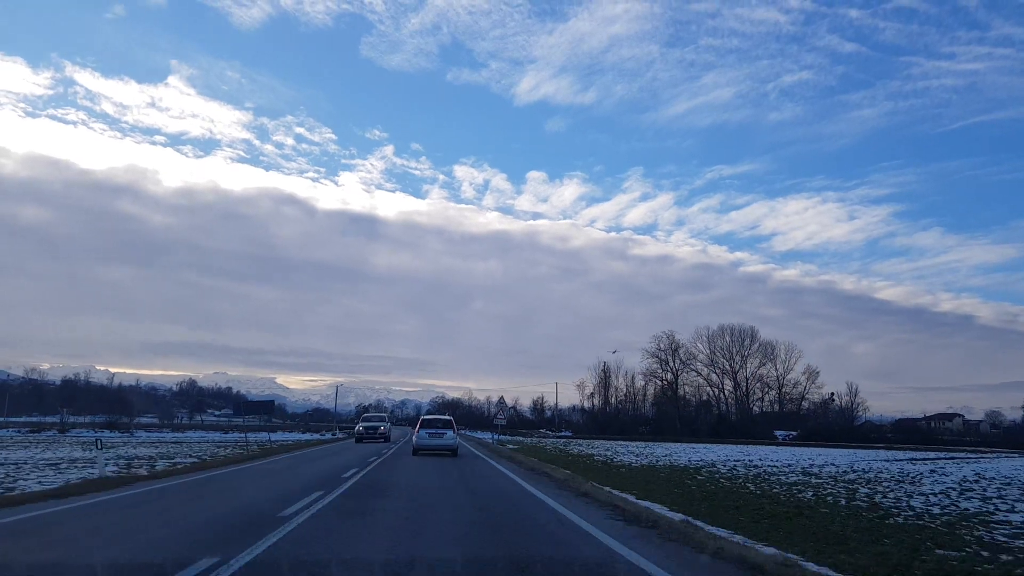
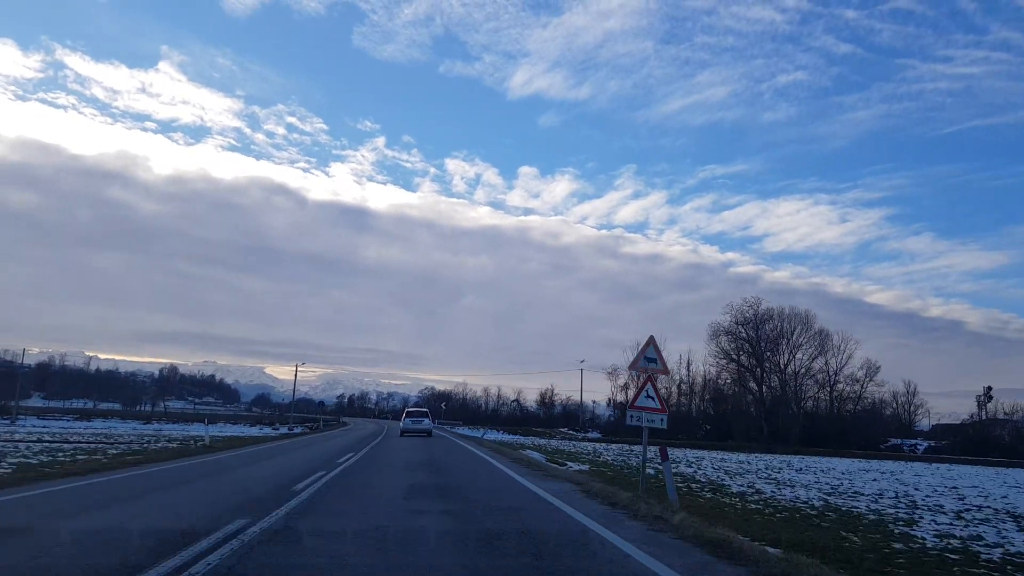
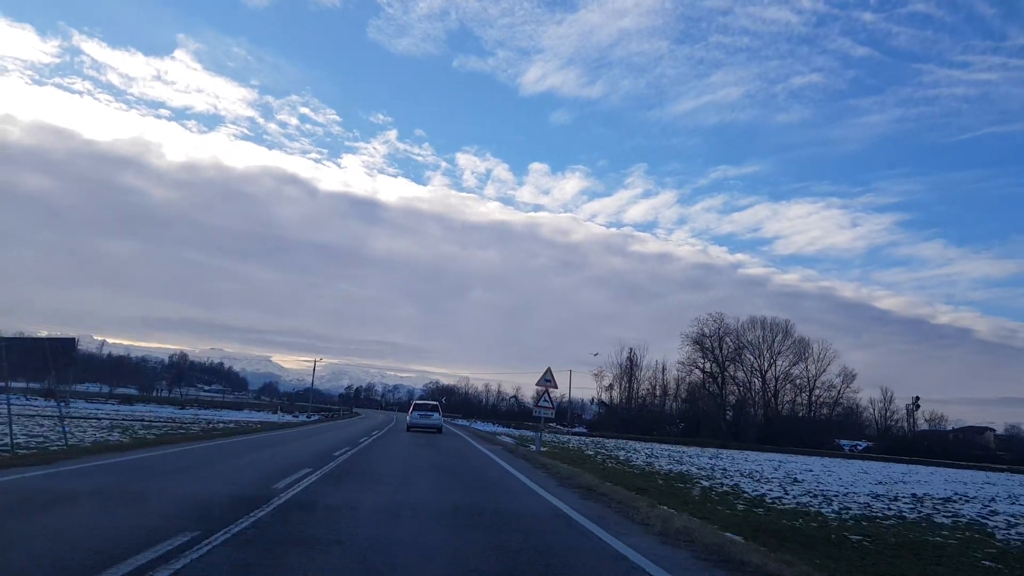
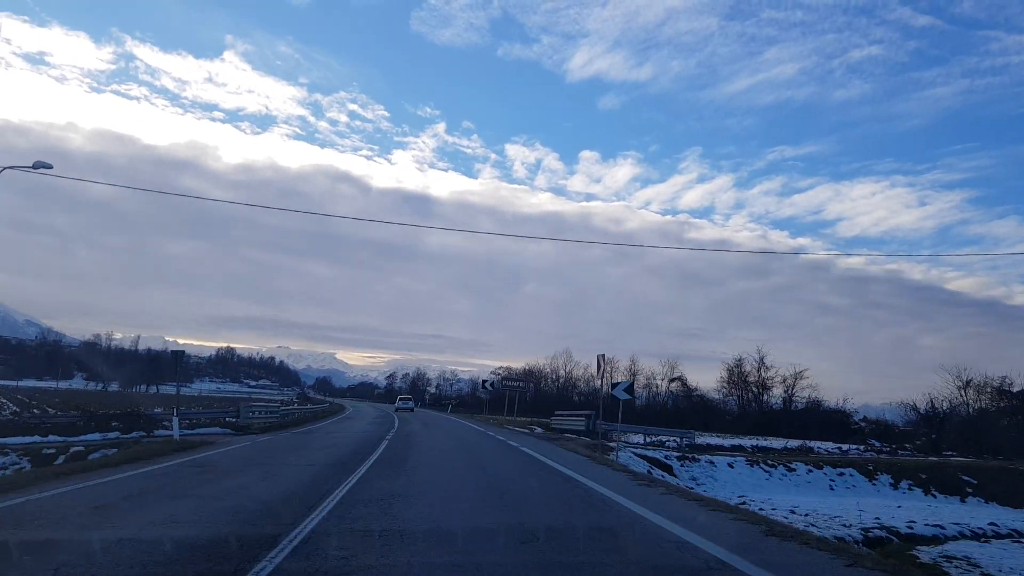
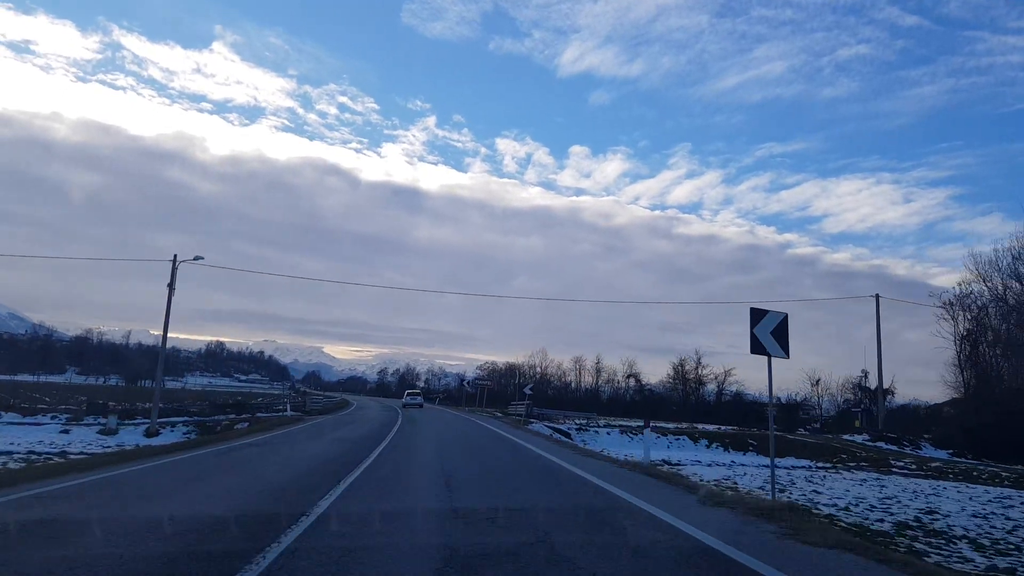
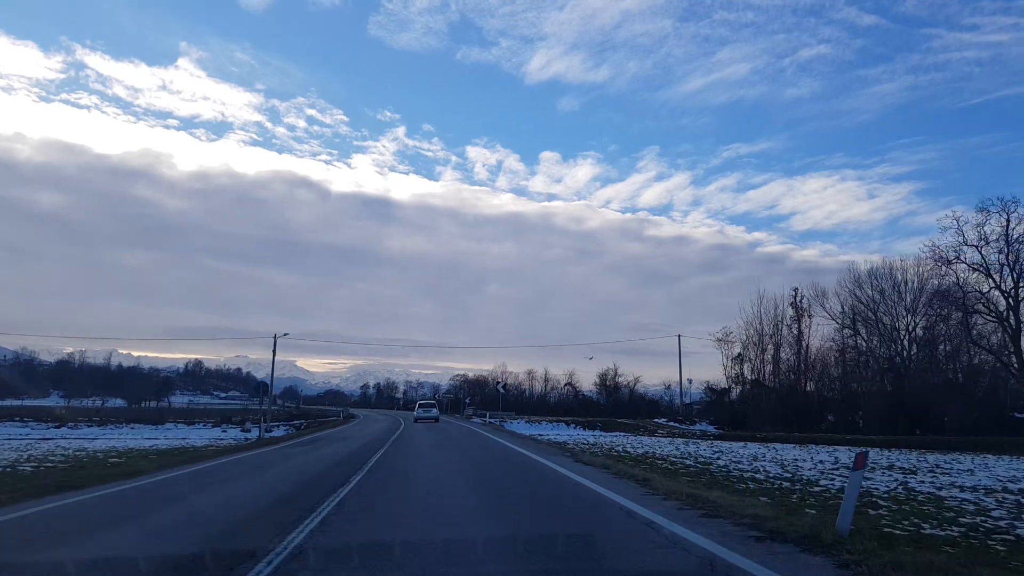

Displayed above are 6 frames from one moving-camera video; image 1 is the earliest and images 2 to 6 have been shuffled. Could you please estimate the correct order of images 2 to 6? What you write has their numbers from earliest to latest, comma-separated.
3, 2, 6, 5, 4
